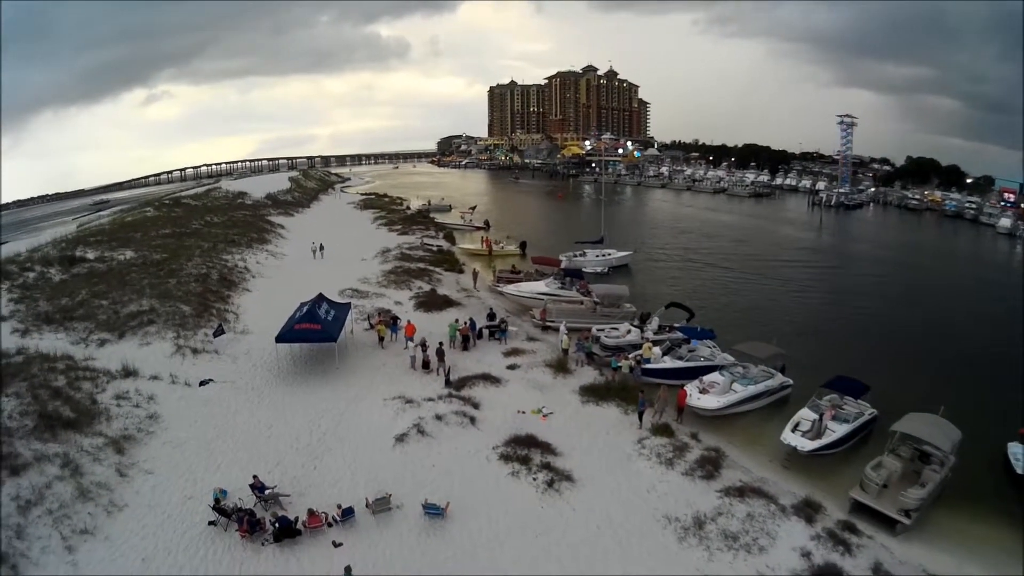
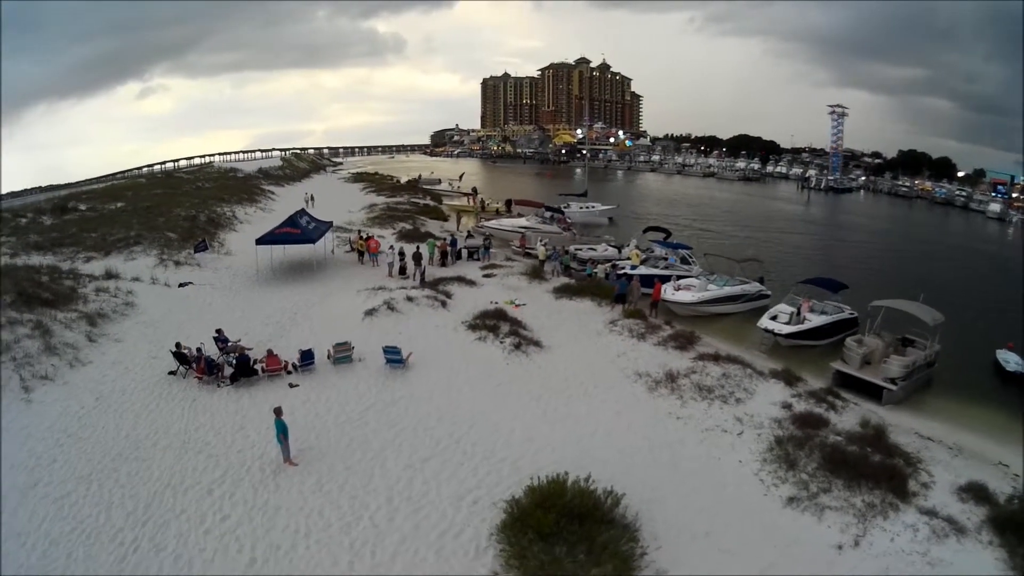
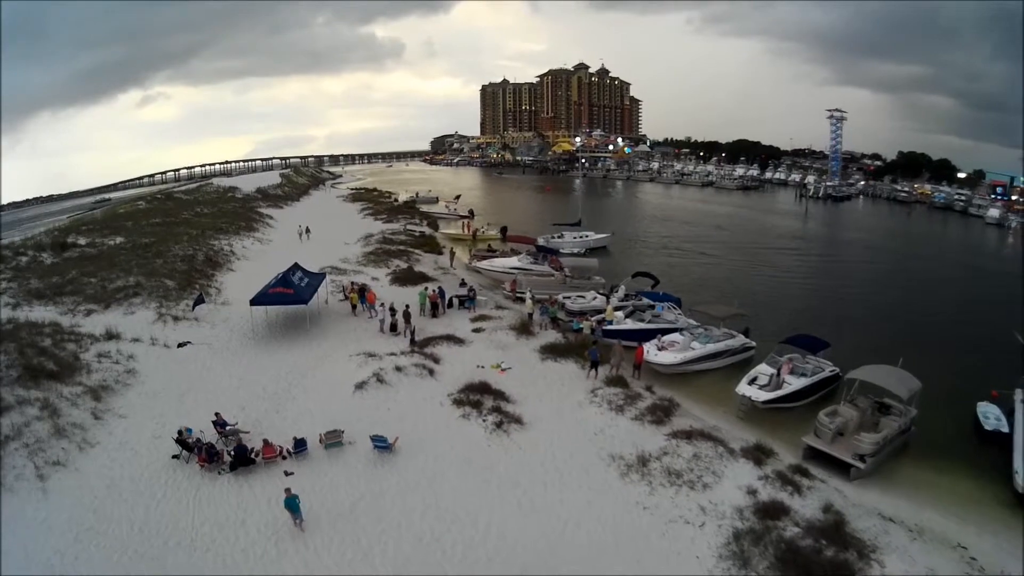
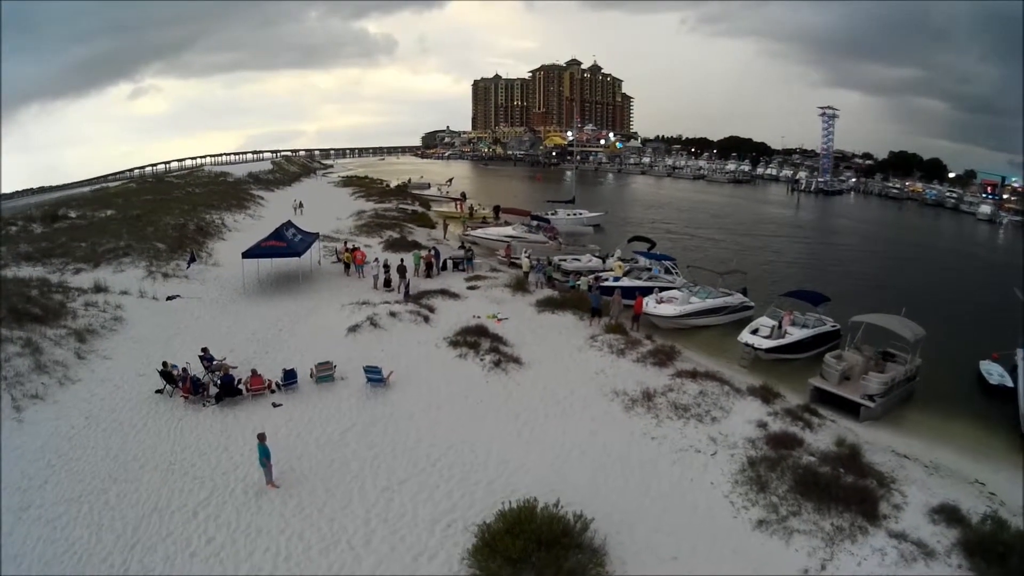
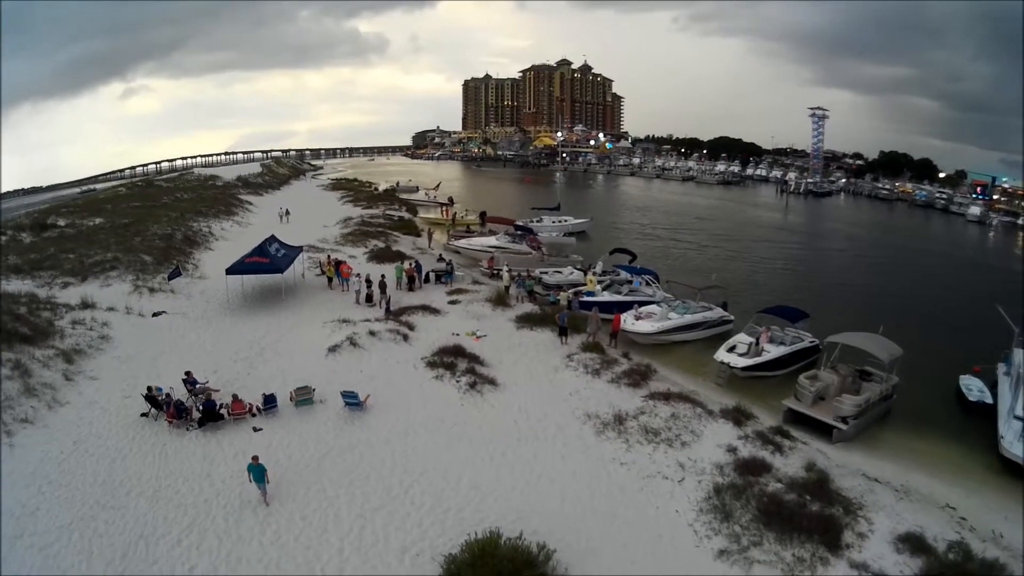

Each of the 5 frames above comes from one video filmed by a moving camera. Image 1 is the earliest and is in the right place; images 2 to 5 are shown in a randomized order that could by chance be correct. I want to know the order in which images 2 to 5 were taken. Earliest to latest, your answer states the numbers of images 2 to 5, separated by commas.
3, 5, 4, 2
